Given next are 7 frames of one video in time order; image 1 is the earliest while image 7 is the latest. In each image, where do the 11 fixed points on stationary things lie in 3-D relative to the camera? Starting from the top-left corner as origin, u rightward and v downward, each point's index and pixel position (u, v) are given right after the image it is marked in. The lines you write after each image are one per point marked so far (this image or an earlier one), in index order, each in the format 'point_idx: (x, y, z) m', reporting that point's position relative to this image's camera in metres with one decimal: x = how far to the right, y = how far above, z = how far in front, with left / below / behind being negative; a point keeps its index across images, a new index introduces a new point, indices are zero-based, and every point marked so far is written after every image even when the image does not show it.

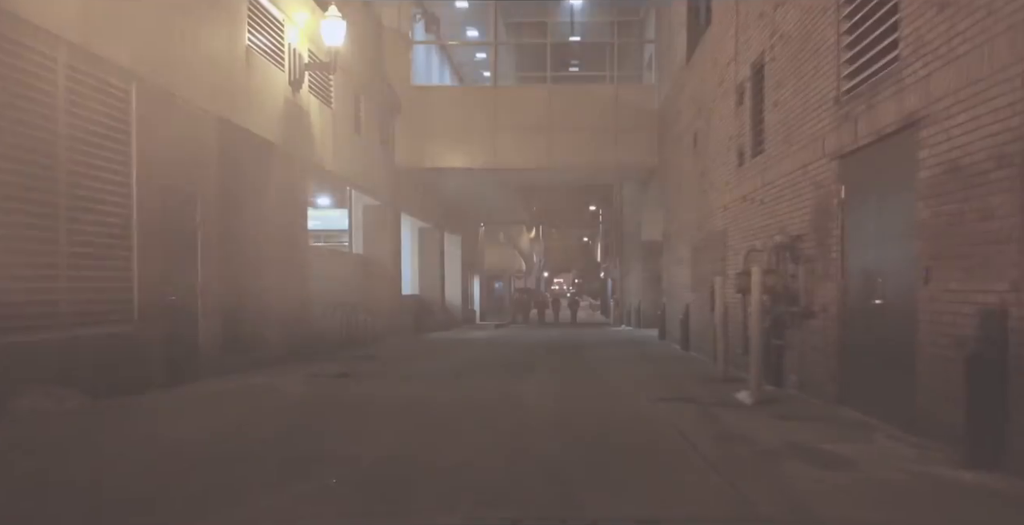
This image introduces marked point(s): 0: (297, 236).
0: (-4.2, +0.5, +15.5) m
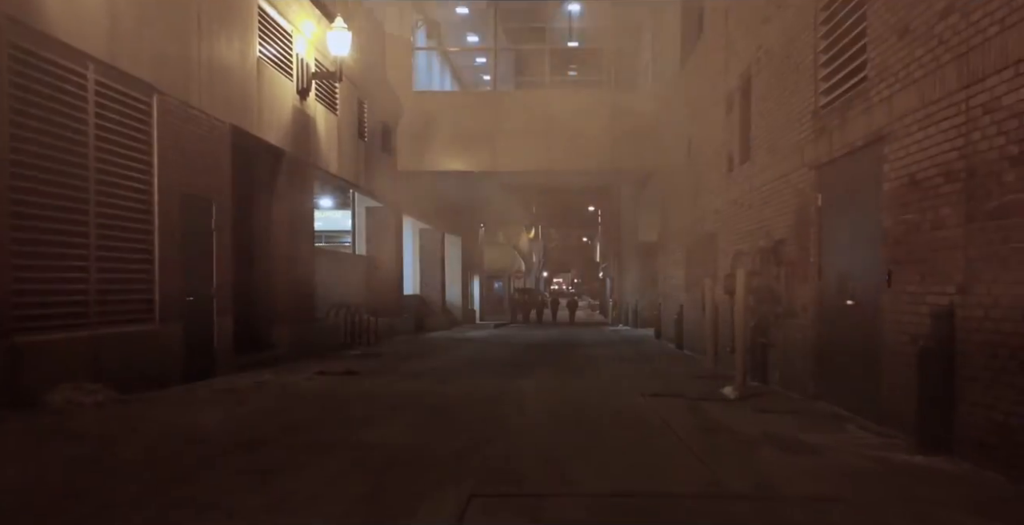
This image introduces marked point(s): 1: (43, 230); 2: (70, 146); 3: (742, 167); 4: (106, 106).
0: (-4.2, +0.5, +16.1) m
1: (-4.9, +0.3, +8.3) m
2: (-4.9, +1.3, +8.8) m
3: (+3.7, +1.5, +12.8) m
4: (-4.8, +1.8, +9.4) m
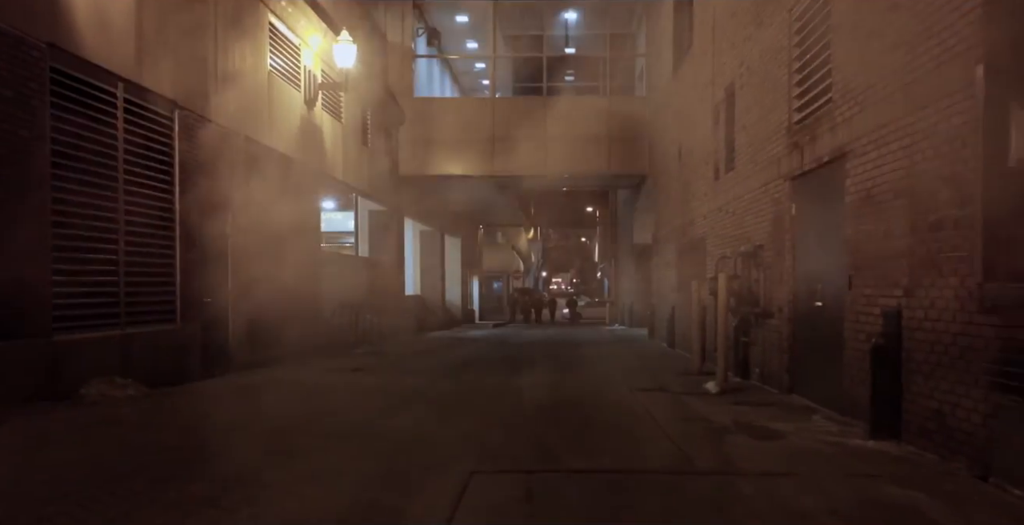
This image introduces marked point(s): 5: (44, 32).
0: (-4.3, +0.5, +16.9) m
1: (-4.9, +0.3, +9.0) m
2: (-4.9, +1.2, +9.5) m
3: (+3.7, +1.5, +13.5) m
4: (-4.8, +1.8, +10.2) m
5: (-4.9, +2.4, +8.3) m
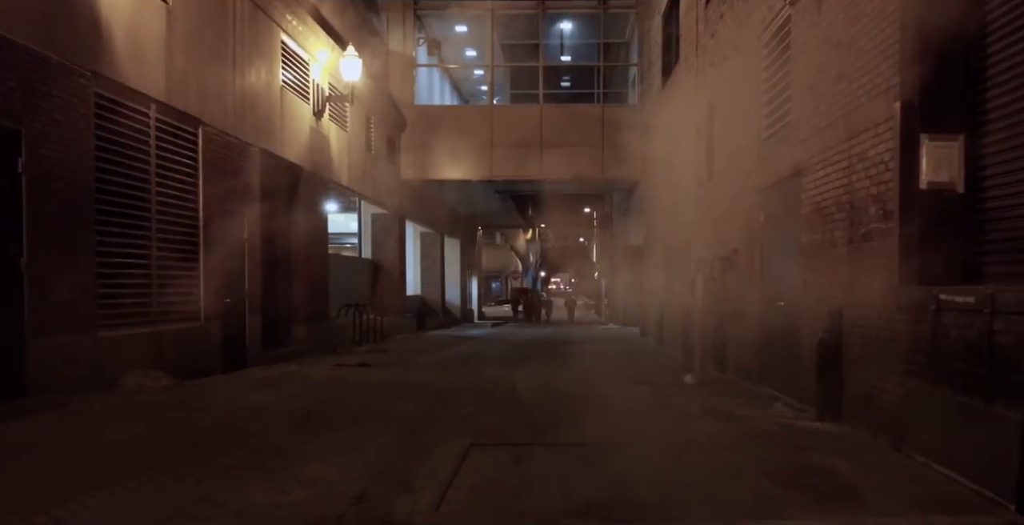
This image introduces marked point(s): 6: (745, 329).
0: (-4.4, +0.4, +17.9) m
1: (-5.0, +0.2, +10.1) m
2: (-5.0, +1.2, +10.5) m
3: (+3.6, +1.4, +14.6) m
4: (-4.9, +1.7, +11.2) m
5: (-5.0, +2.4, +9.3) m
6: (+3.4, -1.0, +11.7) m
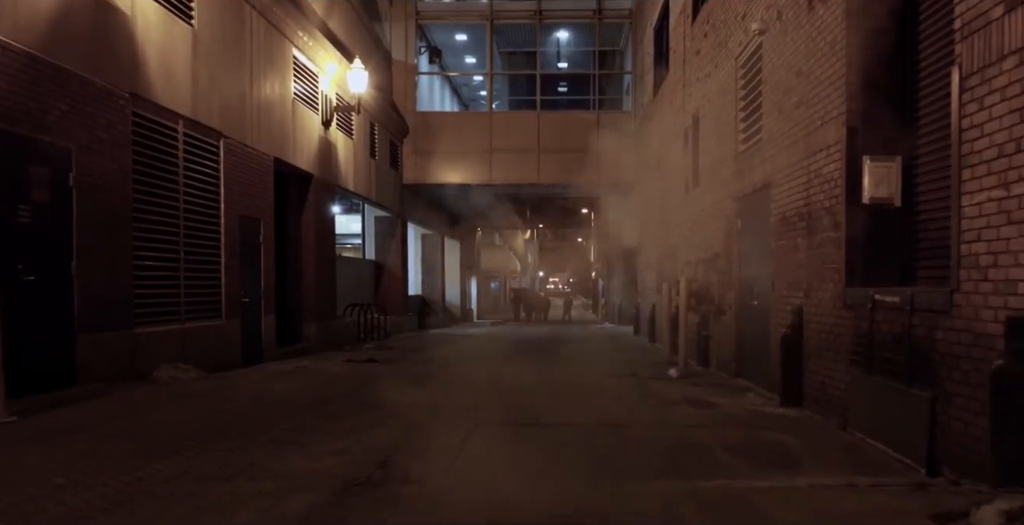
0: (-4.4, +0.4, +18.9) m
1: (-5.0, +0.2, +11.1) m
2: (-5.0, +1.1, +11.5) m
3: (+3.6, +1.4, +15.6) m
4: (-4.9, +1.7, +12.2) m
5: (-5.0, +2.3, +10.3) m
6: (+3.4, -1.0, +12.7) m
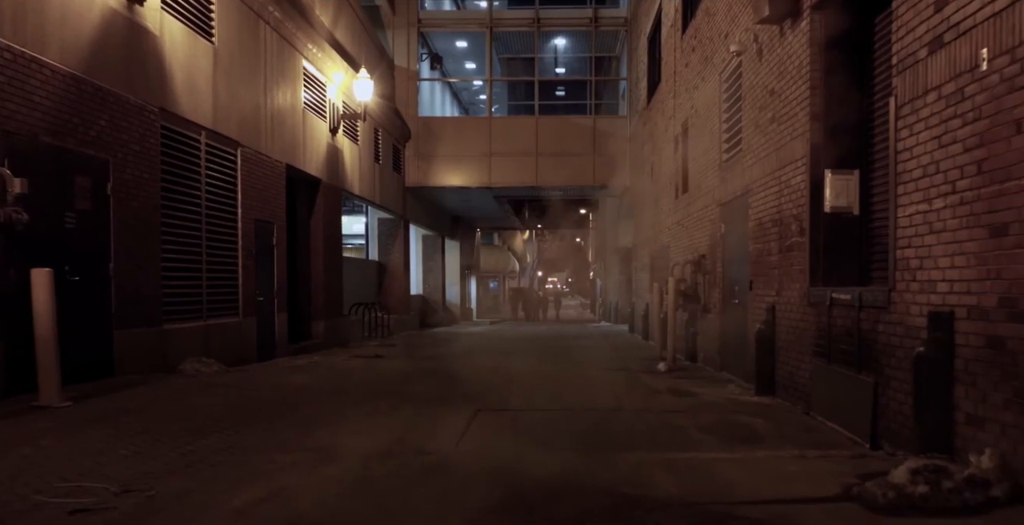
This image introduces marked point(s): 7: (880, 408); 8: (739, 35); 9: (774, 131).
0: (-4.4, +0.3, +19.8) m
1: (-5.0, +0.2, +11.9) m
2: (-5.0, +1.1, +12.4) m
3: (+3.5, +1.4, +16.5) m
4: (-4.9, +1.7, +13.1) m
5: (-5.0, +2.3, +11.2) m
6: (+3.4, -1.0, +13.6) m
7: (+3.0, -1.2, +6.5) m
8: (+3.2, +3.2, +11.2) m
9: (+3.2, +1.6, +9.7) m
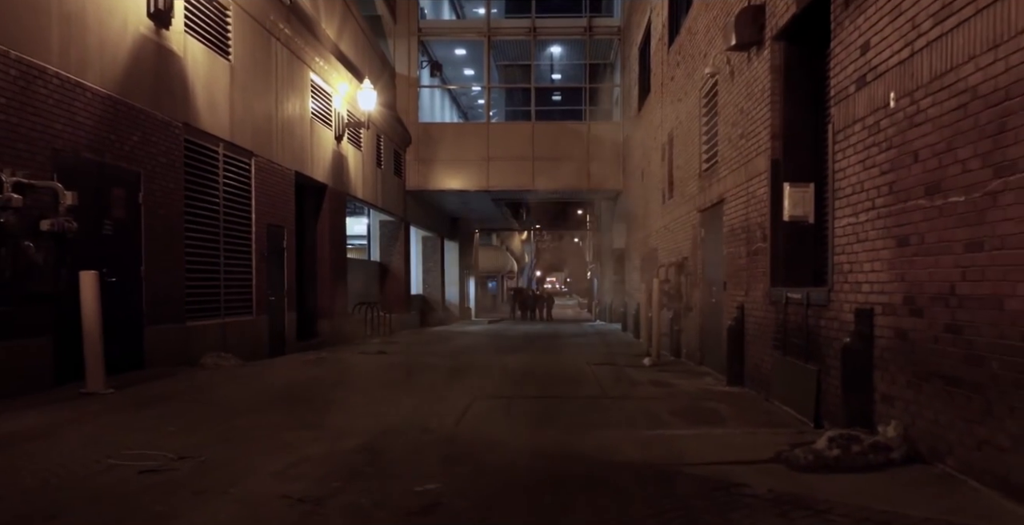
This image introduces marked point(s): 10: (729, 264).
0: (-4.5, +0.3, +20.8) m
1: (-5.1, +0.1, +13.0) m
2: (-5.1, +1.1, +13.4) m
3: (+3.5, +1.3, +17.5) m
4: (-5.0, +1.6, +14.1) m
5: (-5.1, +2.3, +12.2) m
6: (+3.3, -1.1, +14.6) m
7: (+2.9, -1.2, +7.5) m
8: (+3.1, +3.2, +12.3) m
9: (+3.1, +1.6, +10.8) m
10: (+3.1, 0.0, +11.5) m
